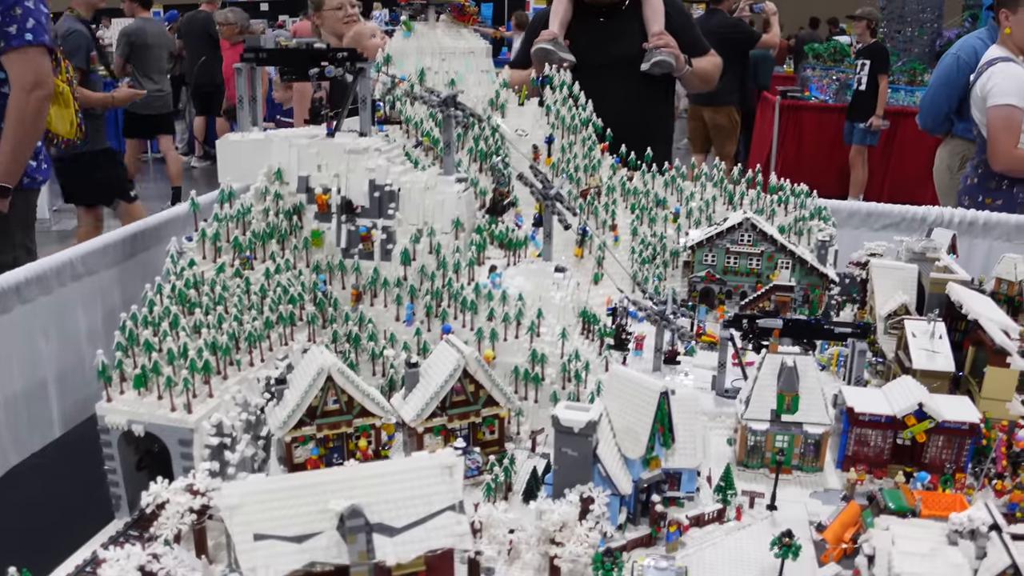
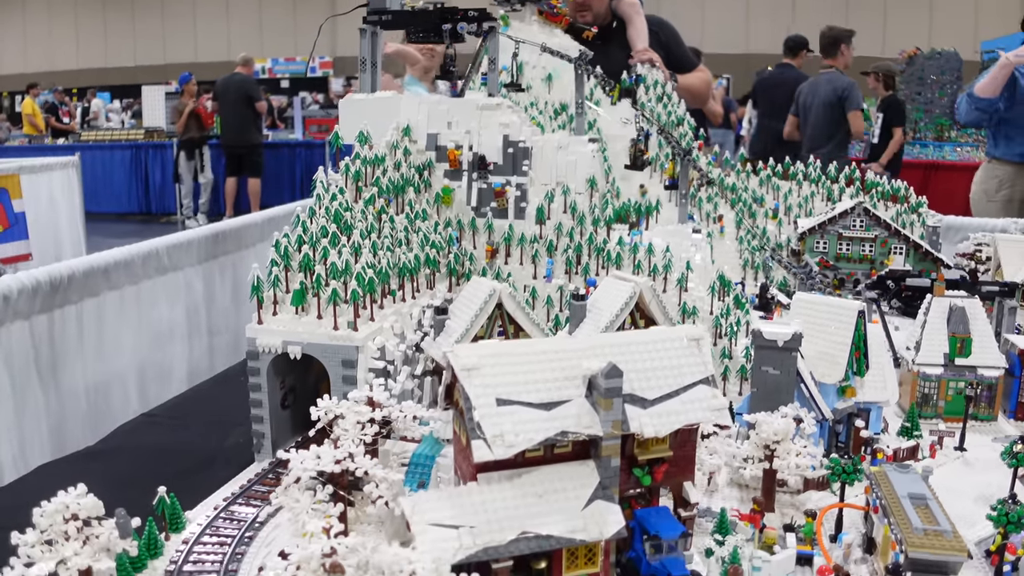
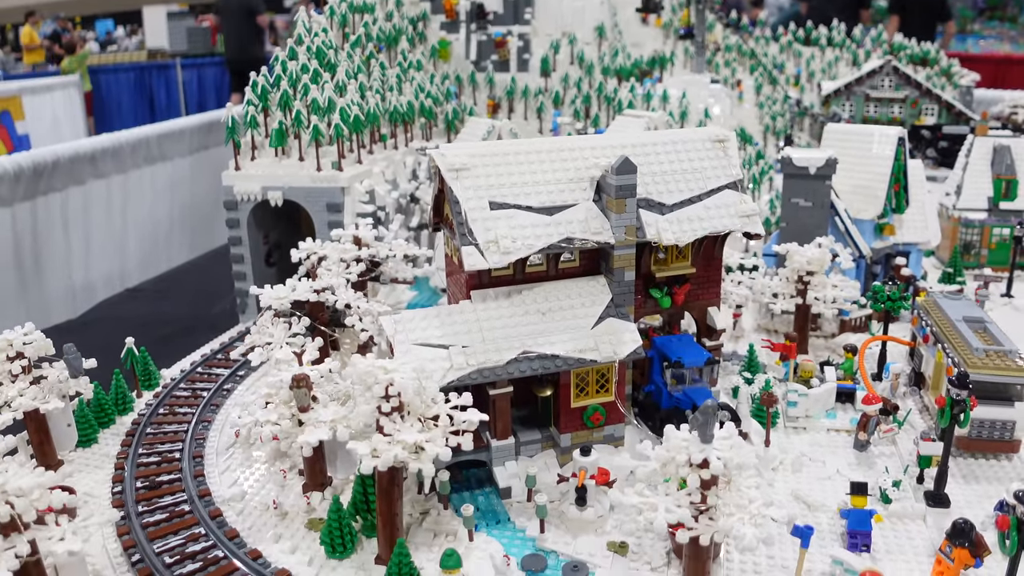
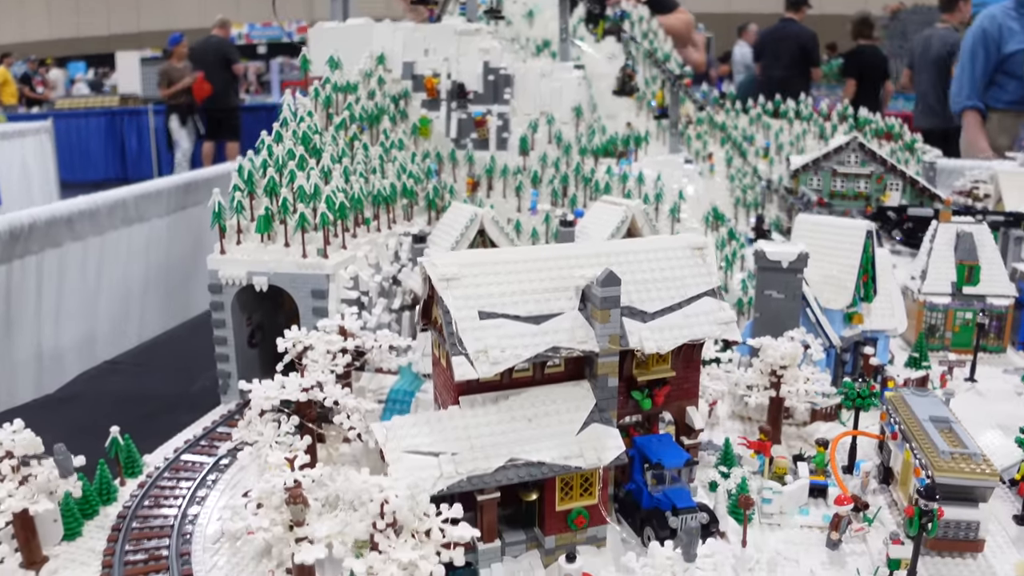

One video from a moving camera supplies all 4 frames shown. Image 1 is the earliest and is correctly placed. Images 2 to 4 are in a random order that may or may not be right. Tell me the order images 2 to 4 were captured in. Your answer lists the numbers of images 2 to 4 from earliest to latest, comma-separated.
2, 4, 3
